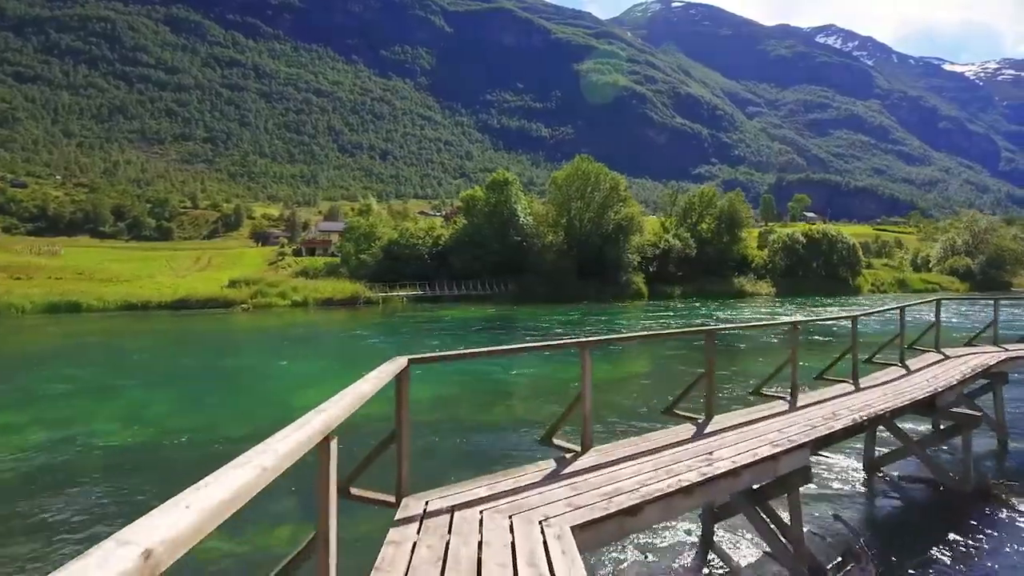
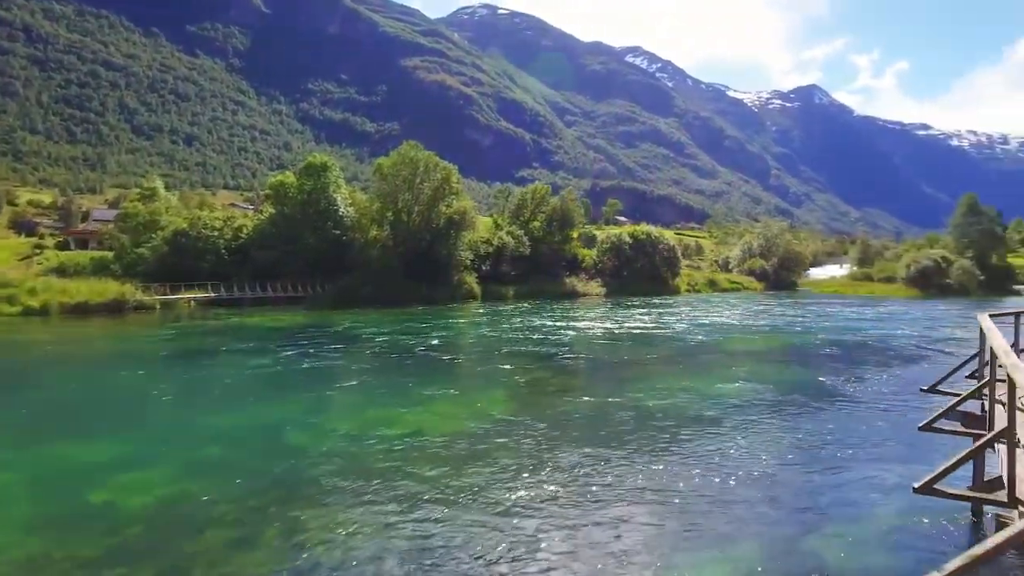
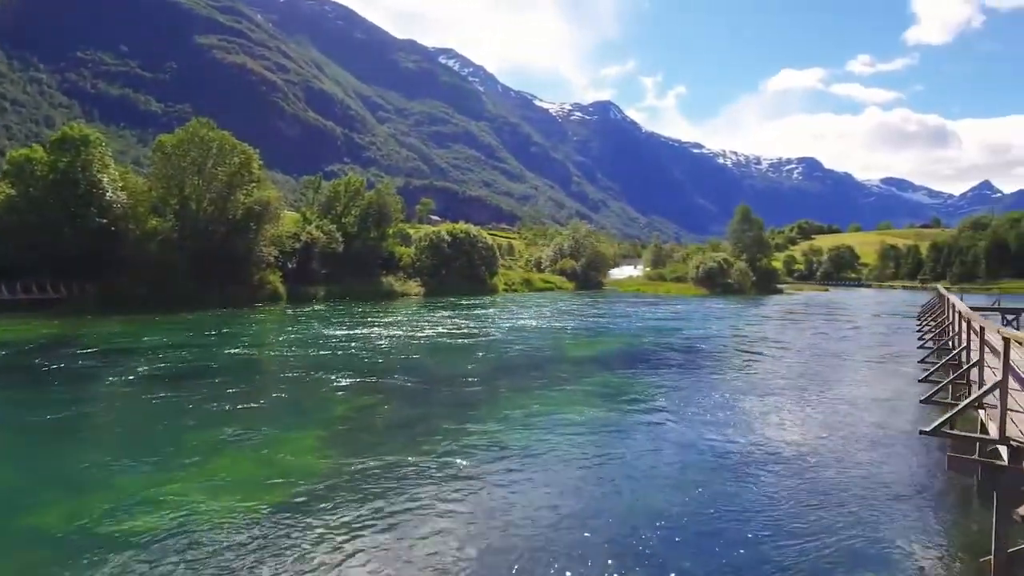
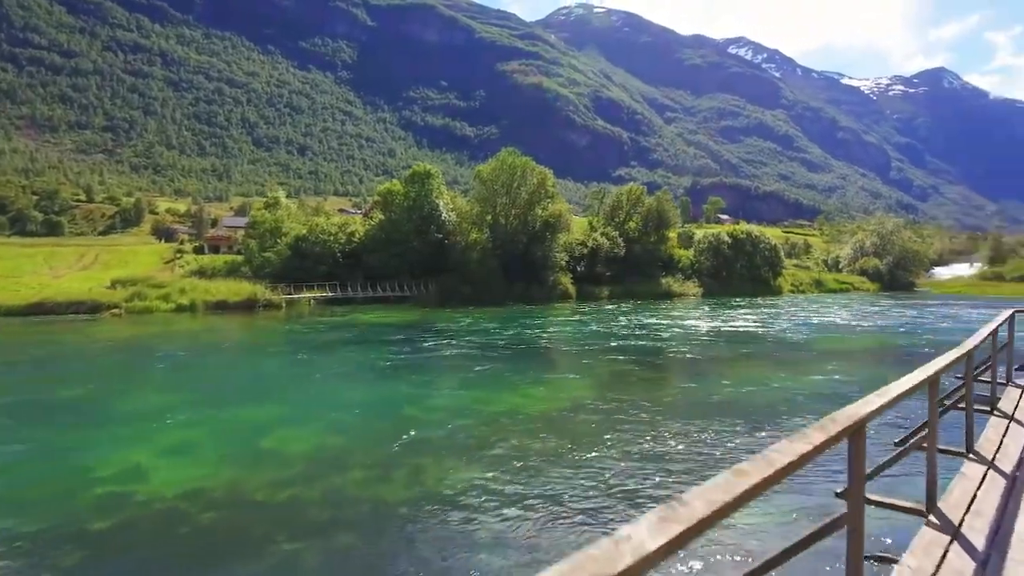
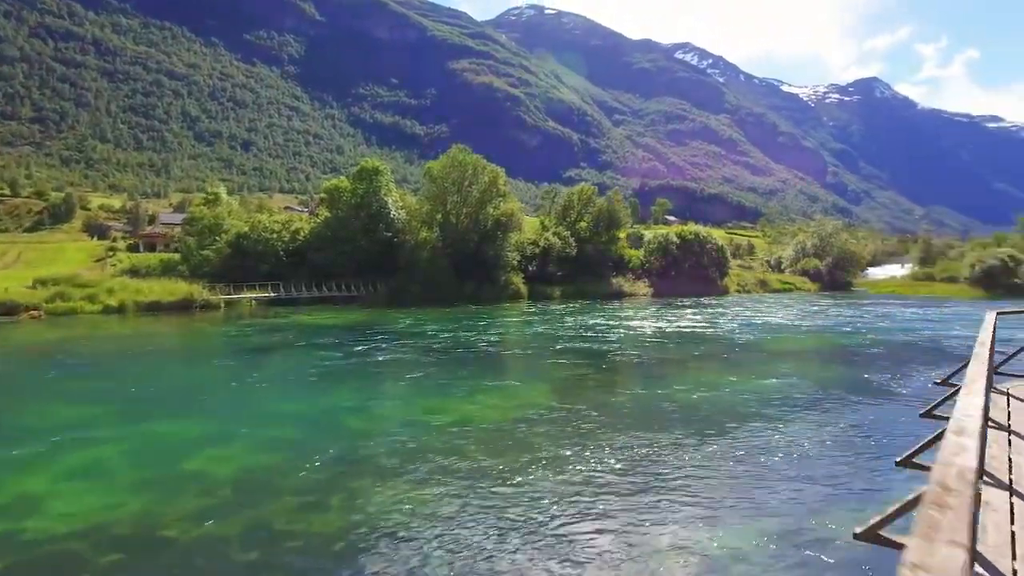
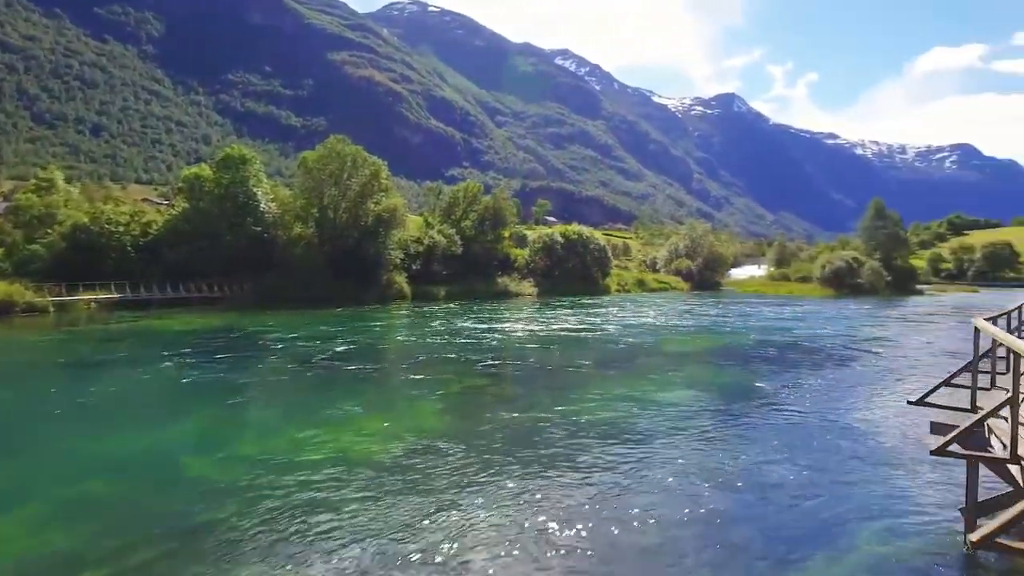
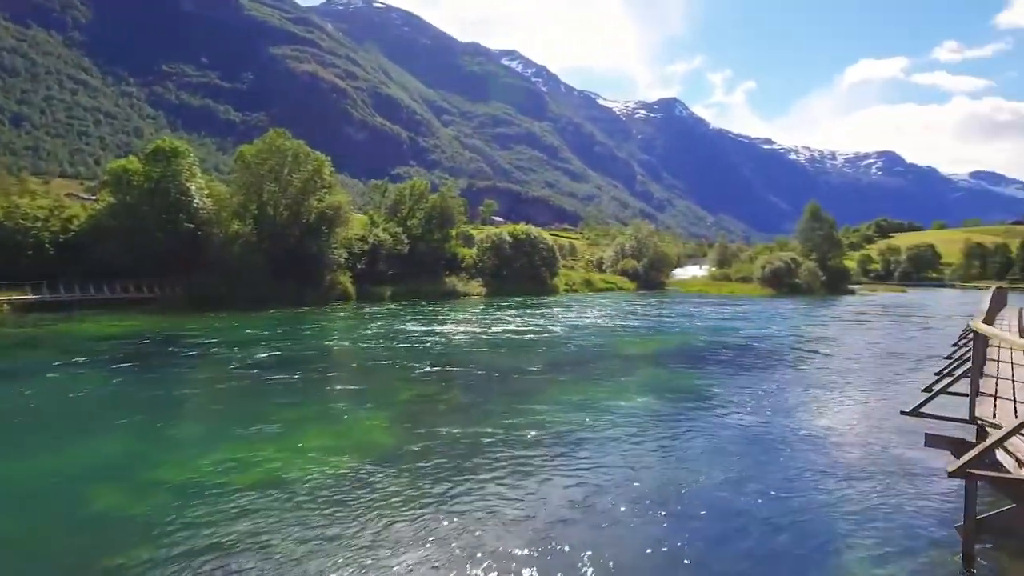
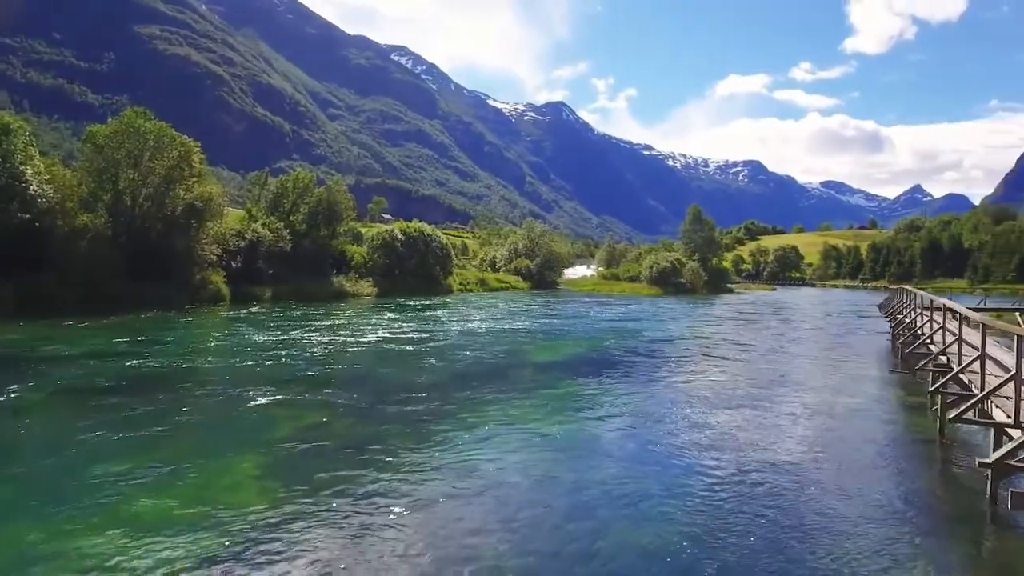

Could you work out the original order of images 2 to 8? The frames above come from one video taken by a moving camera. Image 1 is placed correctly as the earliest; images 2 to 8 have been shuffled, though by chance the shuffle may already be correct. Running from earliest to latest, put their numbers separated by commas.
4, 5, 2, 6, 7, 3, 8
